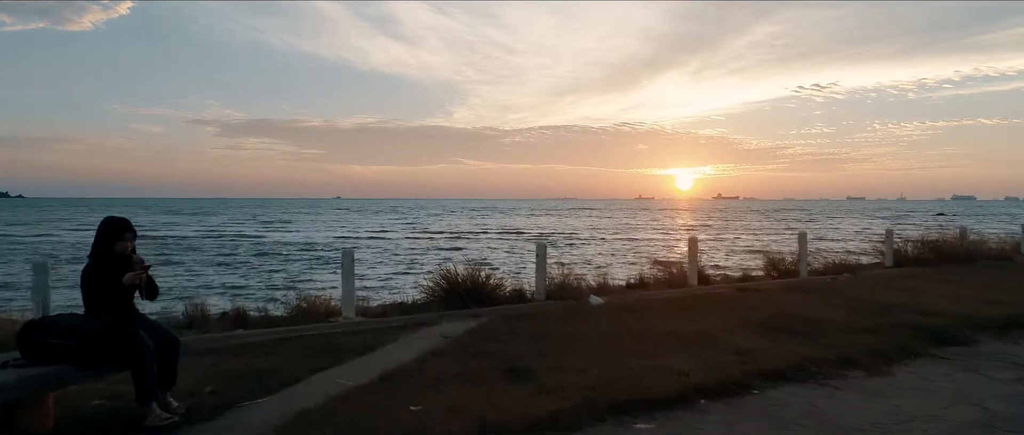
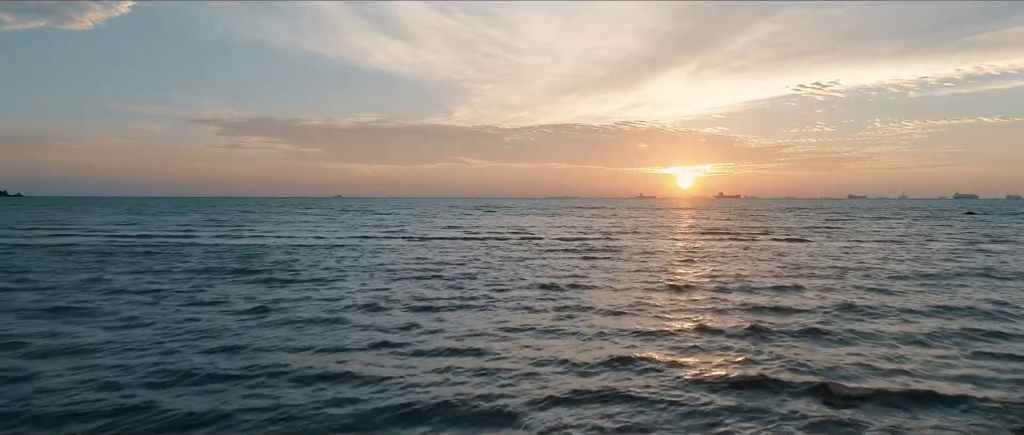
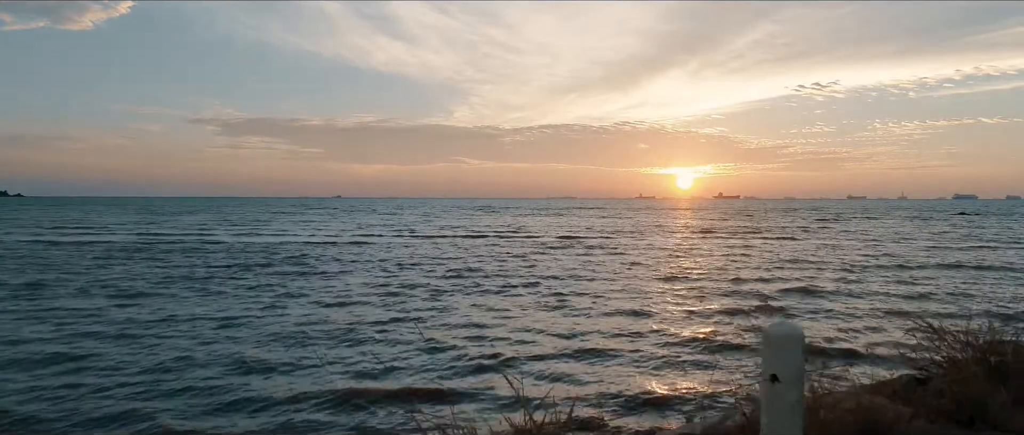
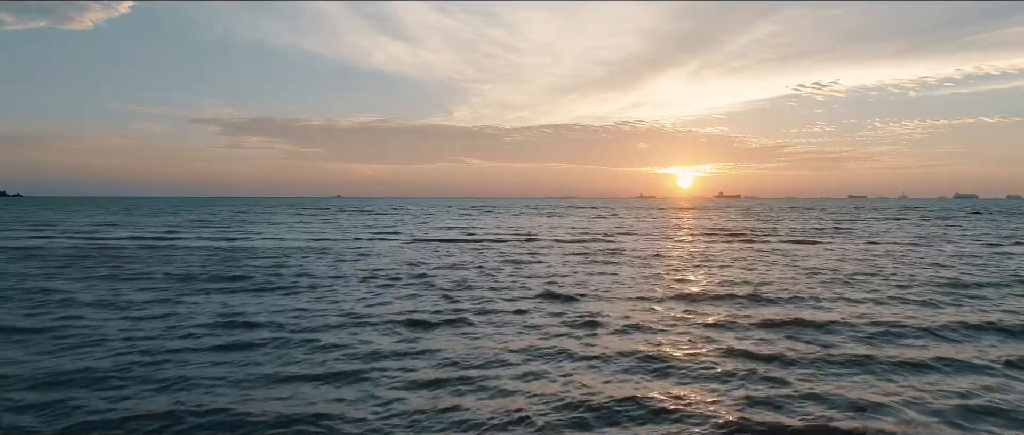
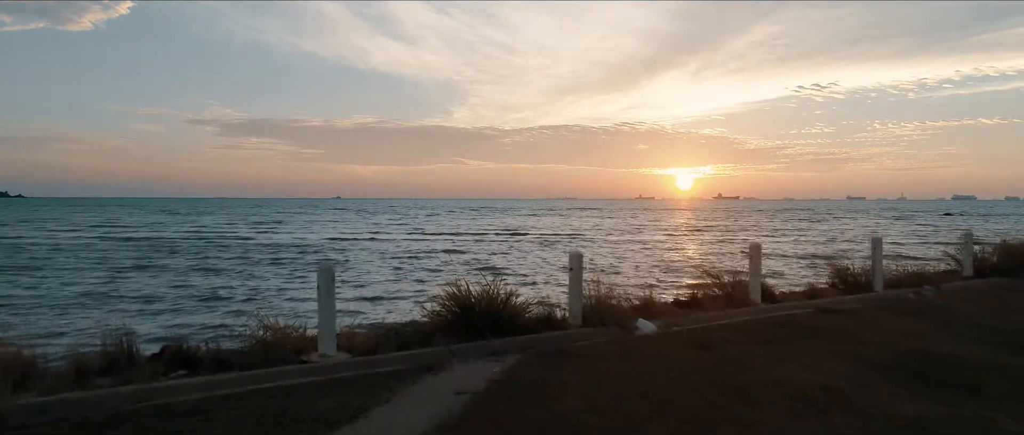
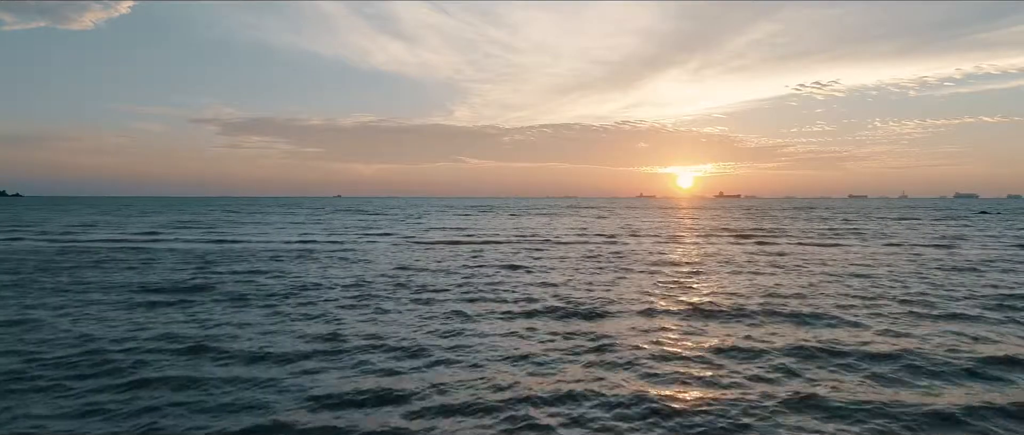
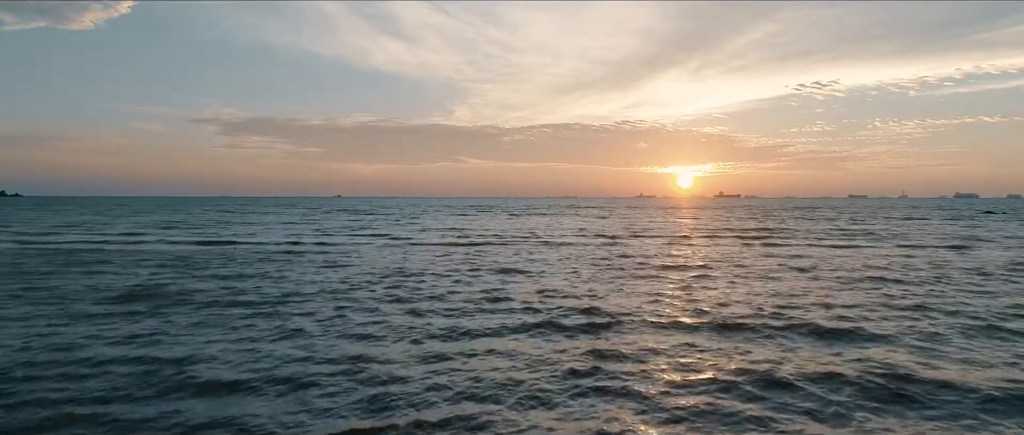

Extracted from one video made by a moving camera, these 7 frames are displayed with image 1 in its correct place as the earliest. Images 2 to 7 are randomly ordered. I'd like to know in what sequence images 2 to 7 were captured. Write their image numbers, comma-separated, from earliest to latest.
5, 3, 2, 4, 6, 7
